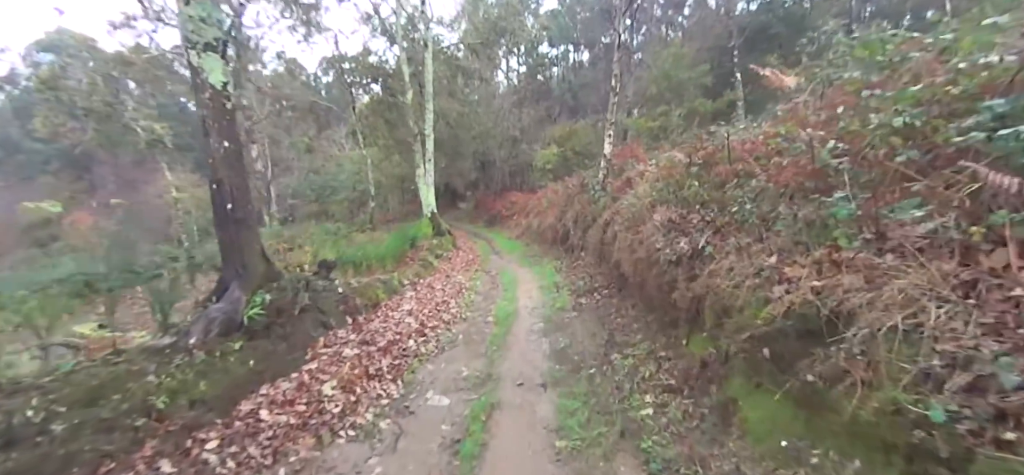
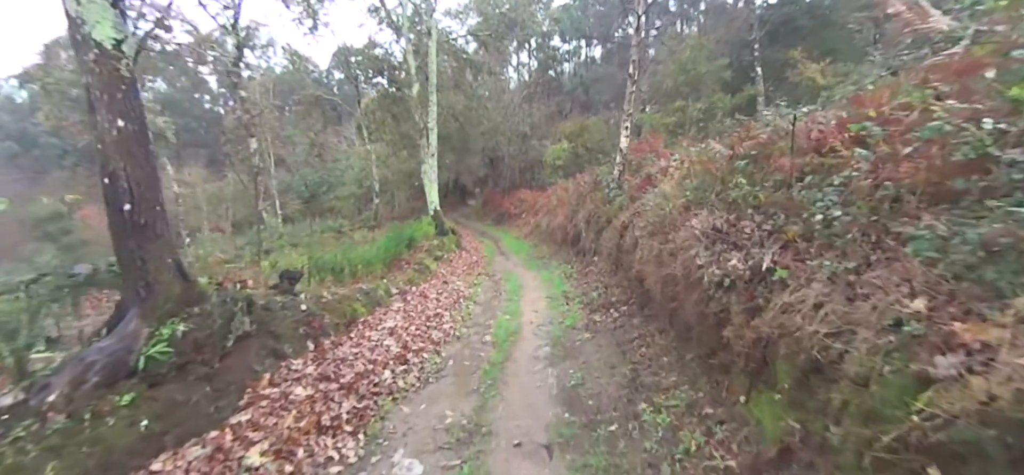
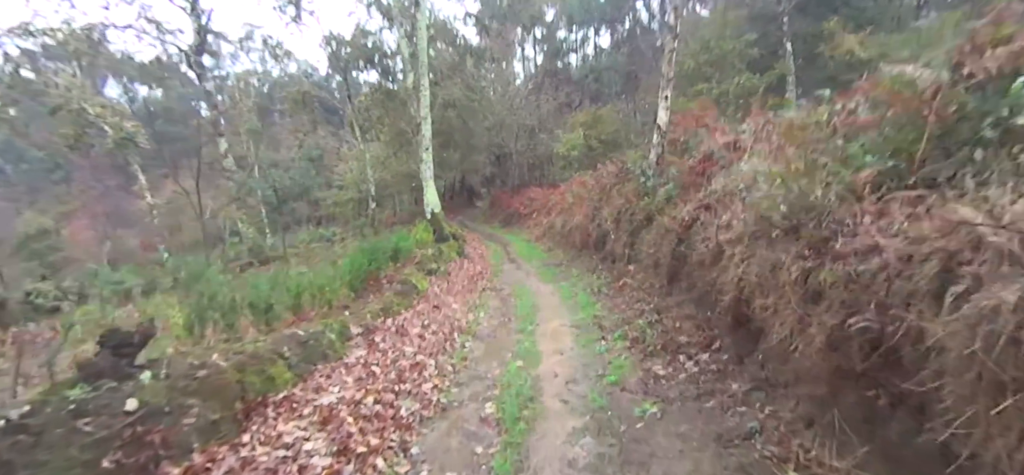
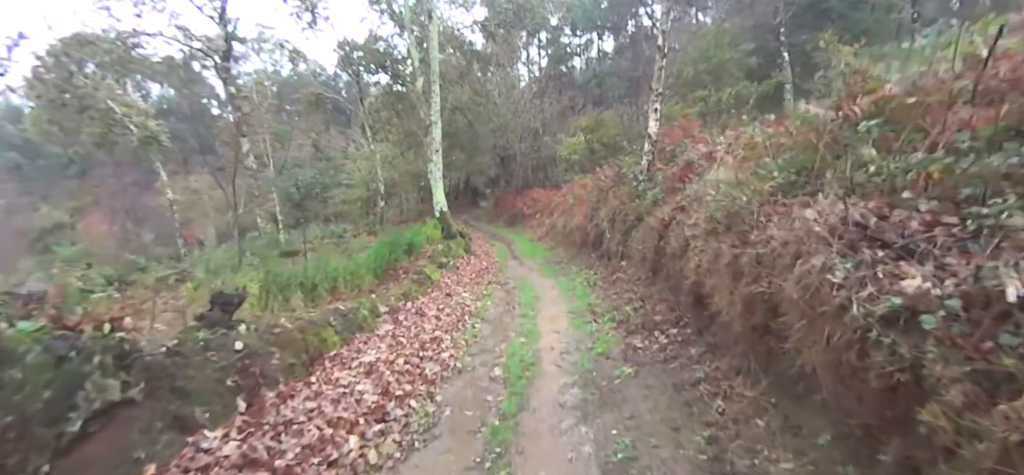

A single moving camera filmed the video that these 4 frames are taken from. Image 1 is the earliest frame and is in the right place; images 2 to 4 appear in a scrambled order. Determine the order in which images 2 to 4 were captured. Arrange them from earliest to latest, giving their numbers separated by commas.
2, 4, 3
